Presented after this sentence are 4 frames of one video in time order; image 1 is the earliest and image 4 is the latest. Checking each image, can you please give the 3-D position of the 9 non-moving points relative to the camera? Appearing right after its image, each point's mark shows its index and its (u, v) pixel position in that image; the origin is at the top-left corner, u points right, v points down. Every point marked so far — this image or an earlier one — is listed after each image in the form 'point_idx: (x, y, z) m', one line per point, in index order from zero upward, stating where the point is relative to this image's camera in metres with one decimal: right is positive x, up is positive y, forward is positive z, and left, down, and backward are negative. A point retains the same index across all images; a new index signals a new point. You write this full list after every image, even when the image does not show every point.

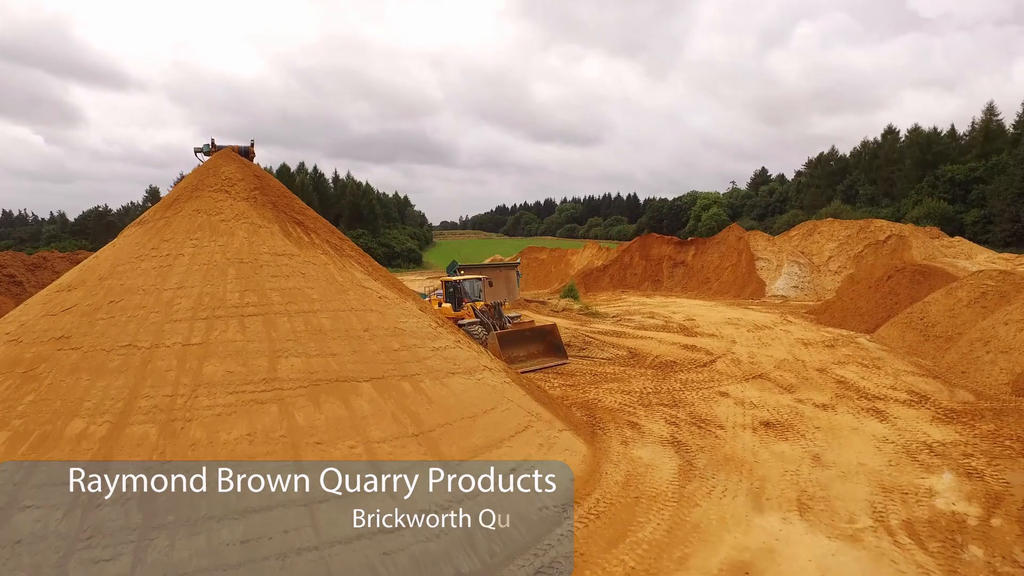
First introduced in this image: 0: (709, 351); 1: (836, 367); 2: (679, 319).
0: (+2.3, -0.7, +7.4) m
1: (+3.3, -0.8, +6.5) m
2: (+2.7, -0.5, +10.1) m
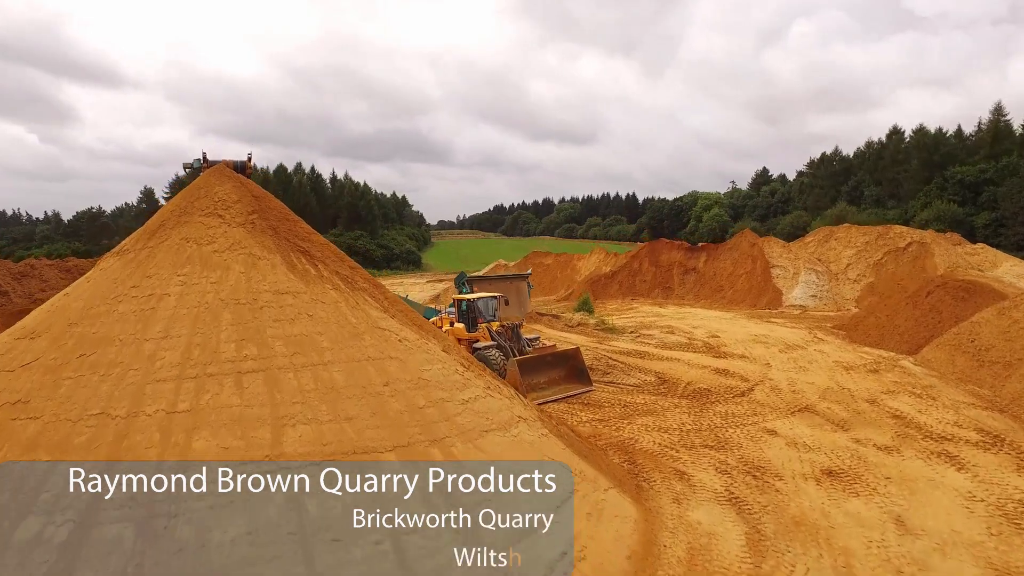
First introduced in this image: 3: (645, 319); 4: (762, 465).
0: (+2.5, -1.0, +6.9) m
1: (+3.5, -1.0, +5.9) m
2: (+2.9, -0.7, +9.6) m
3: (+2.6, -0.6, +12.1) m
4: (+1.8, -1.3, +4.6) m
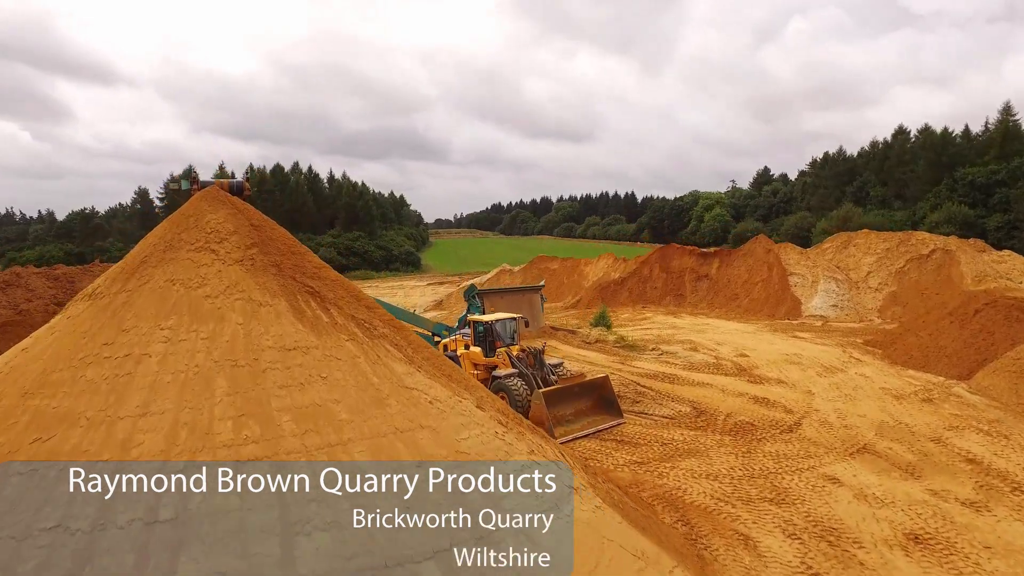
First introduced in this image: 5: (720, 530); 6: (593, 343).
0: (+2.7, -1.2, +6.3) m
1: (+3.7, -1.3, +5.4) m
2: (+3.1, -0.9, +9.0) m
3: (+2.8, -0.8, +11.6) m
4: (+2.0, -1.5, +4.0) m
5: (+1.3, -1.5, +3.9) m
6: (+1.2, -0.8, +9.6) m
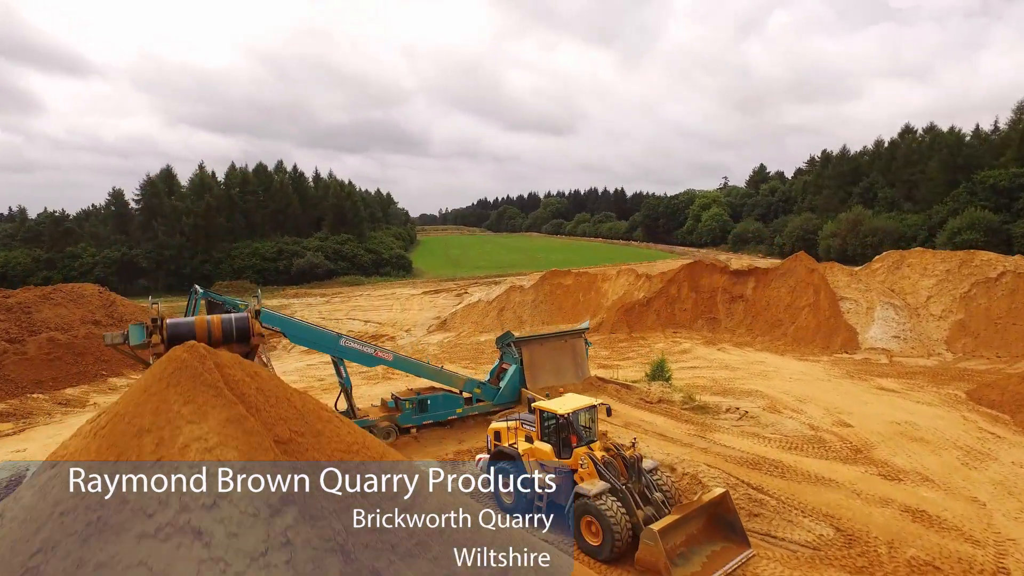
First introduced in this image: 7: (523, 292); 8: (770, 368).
0: (+3.4, -1.8, +4.8) m
1: (+4.4, -1.9, +3.9) m
2: (+3.7, -1.5, +7.5) m
3: (+3.3, -1.4, +10.0) m
4: (+2.8, -2.2, +2.5) m
5: (+2.0, -2.2, +2.4) m
6: (+1.8, -1.4, +8.1) m
7: (+0.3, -0.1, +18.4) m
8: (+4.3, -1.3, +10.6) m
